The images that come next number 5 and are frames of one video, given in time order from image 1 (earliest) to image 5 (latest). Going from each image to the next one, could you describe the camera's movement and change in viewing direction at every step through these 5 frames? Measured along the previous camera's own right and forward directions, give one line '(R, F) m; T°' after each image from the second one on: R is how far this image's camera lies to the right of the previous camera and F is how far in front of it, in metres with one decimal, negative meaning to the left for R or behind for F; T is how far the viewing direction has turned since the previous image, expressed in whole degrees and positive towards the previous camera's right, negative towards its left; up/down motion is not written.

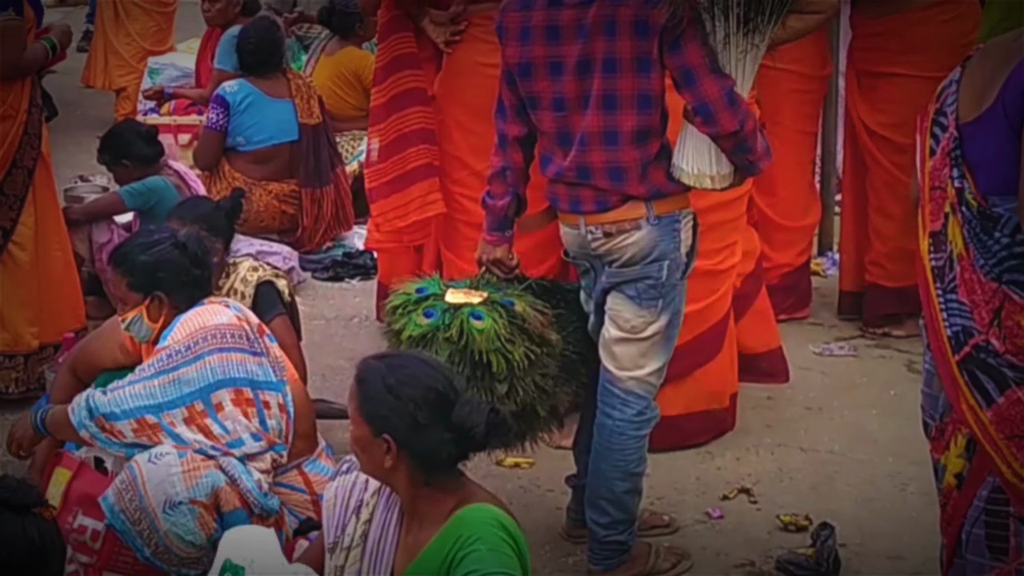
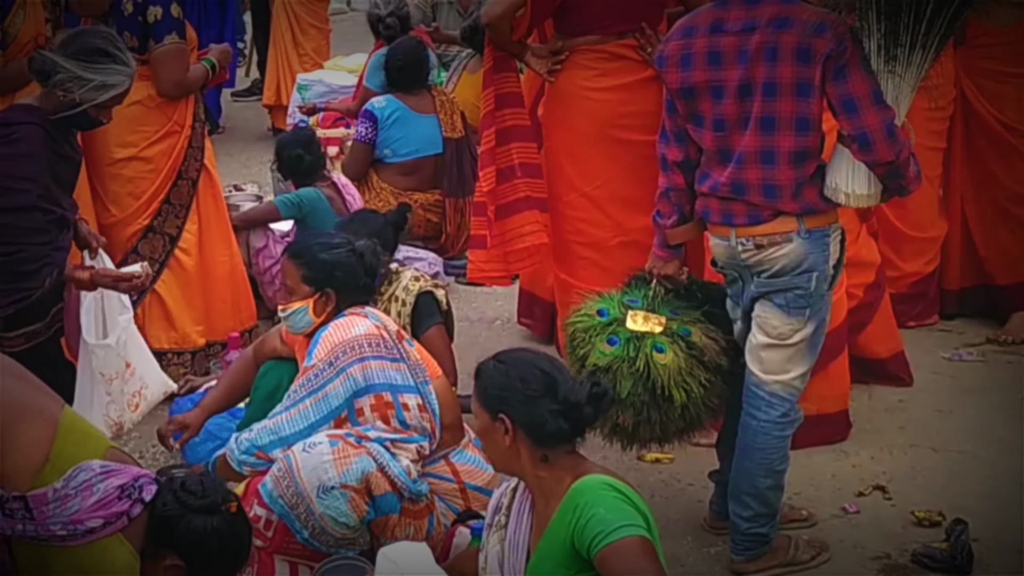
(-0.2, -0.2) m; -2°
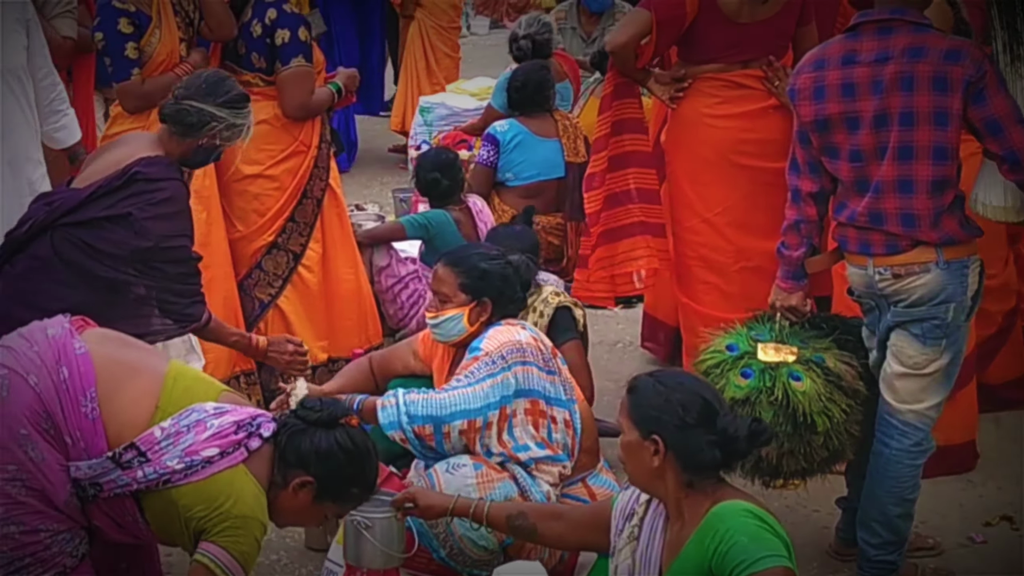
(-0.2, -0.1) m; -2°
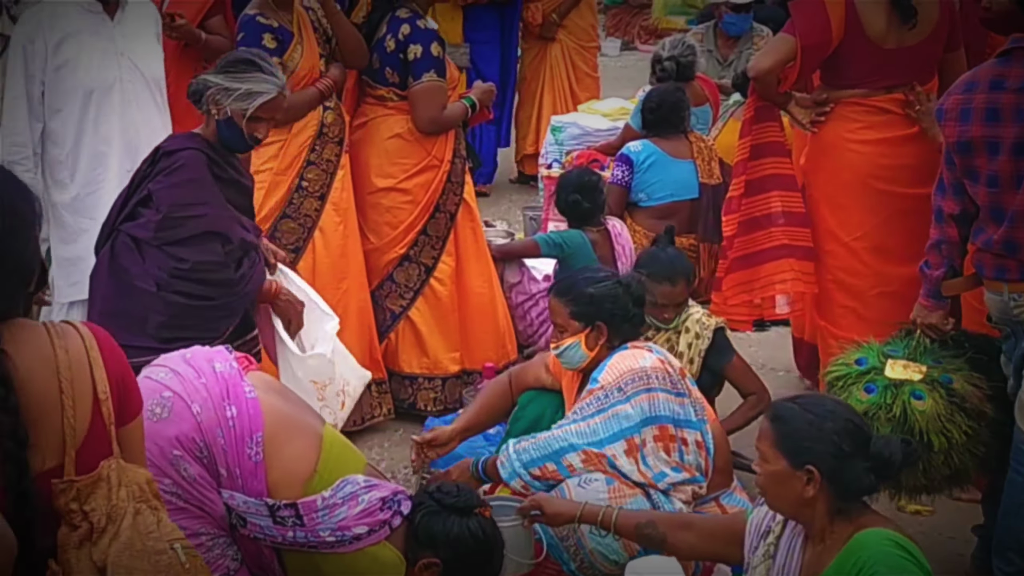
(-0.2, -0.1) m; -2°
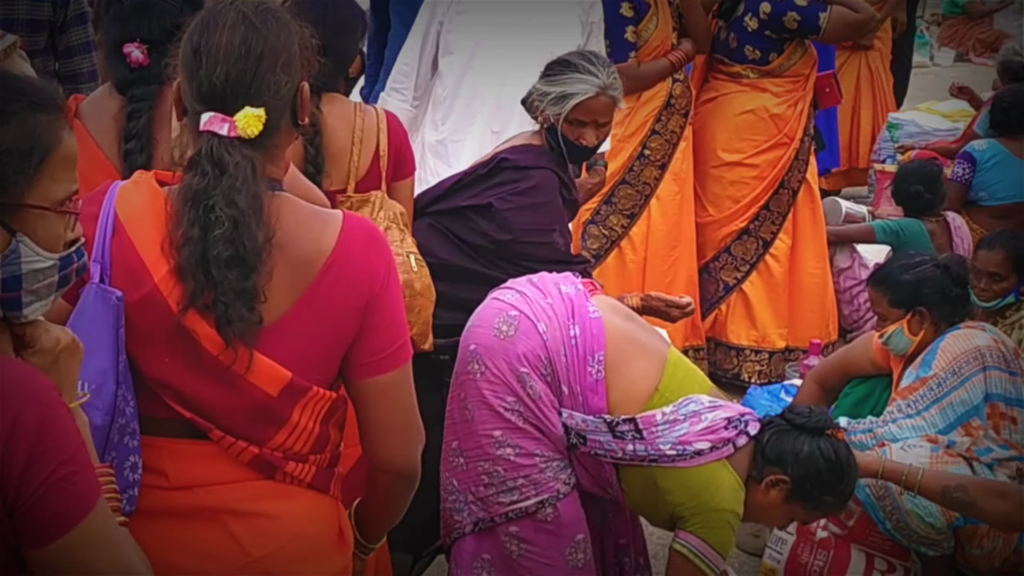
(-0.8, -0.1) m; -2°
